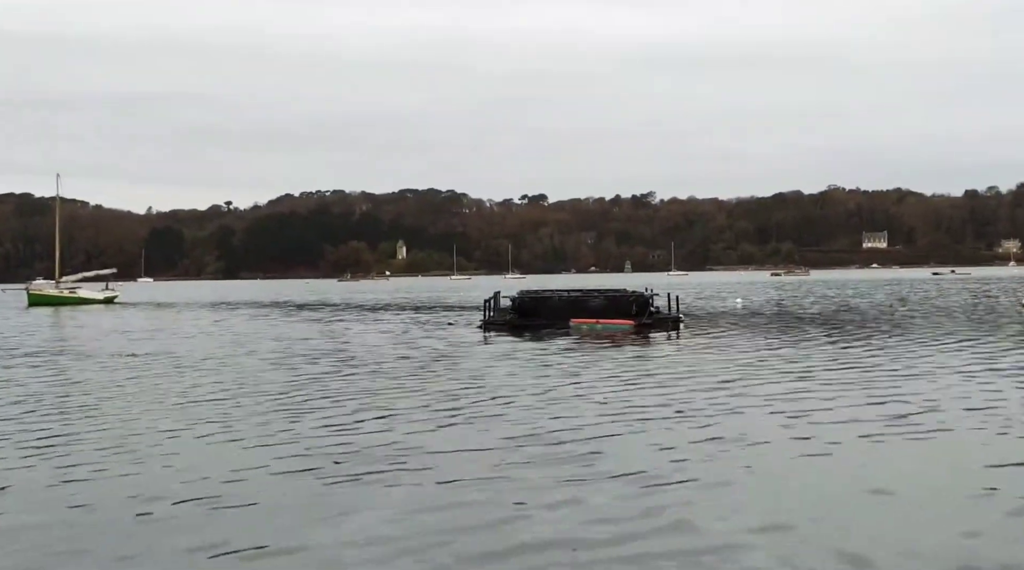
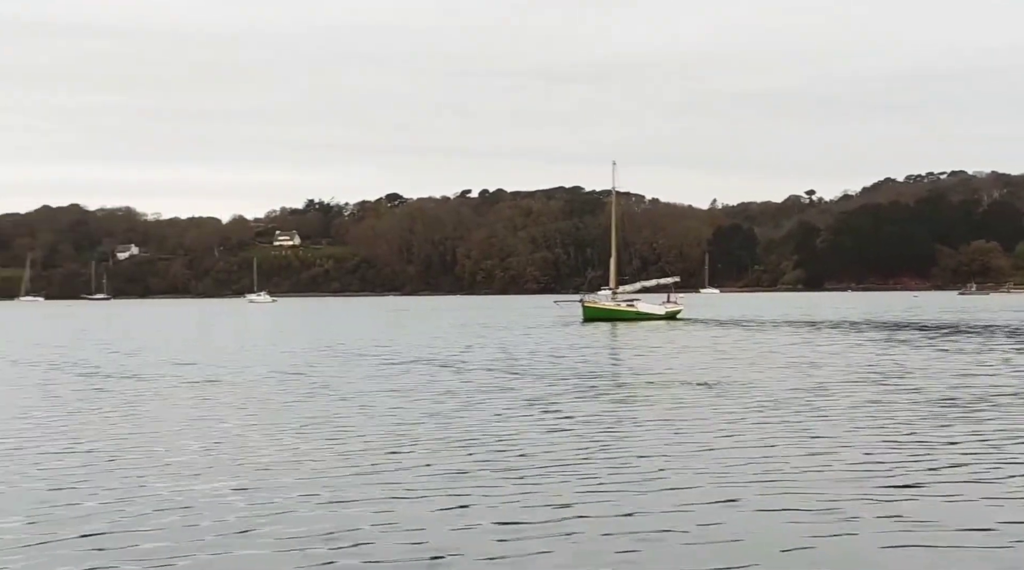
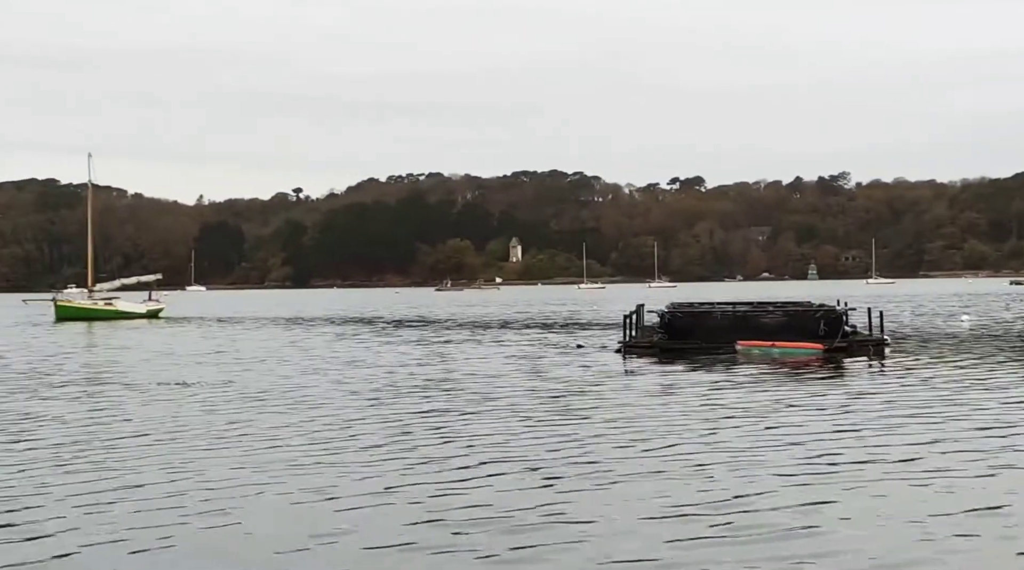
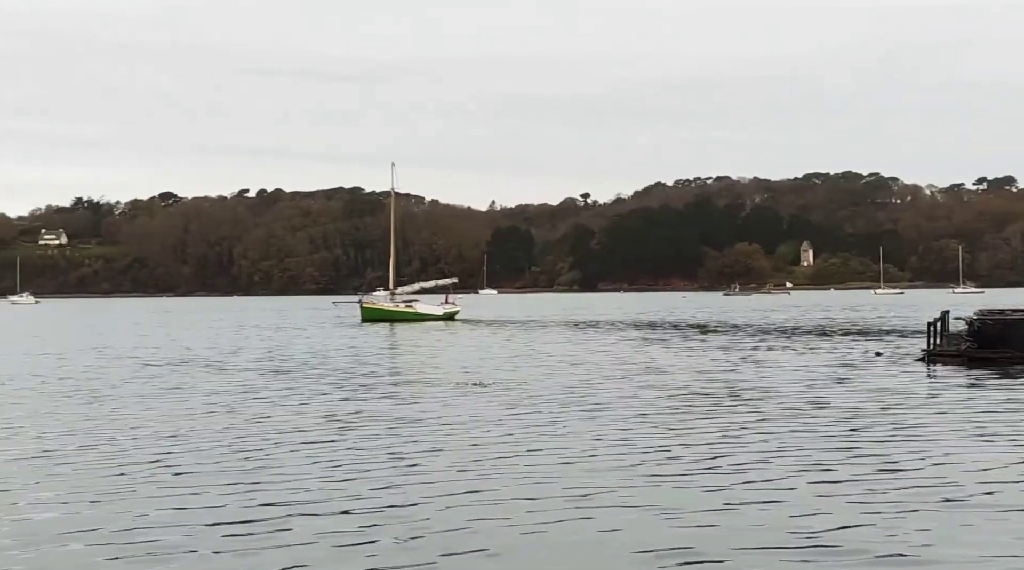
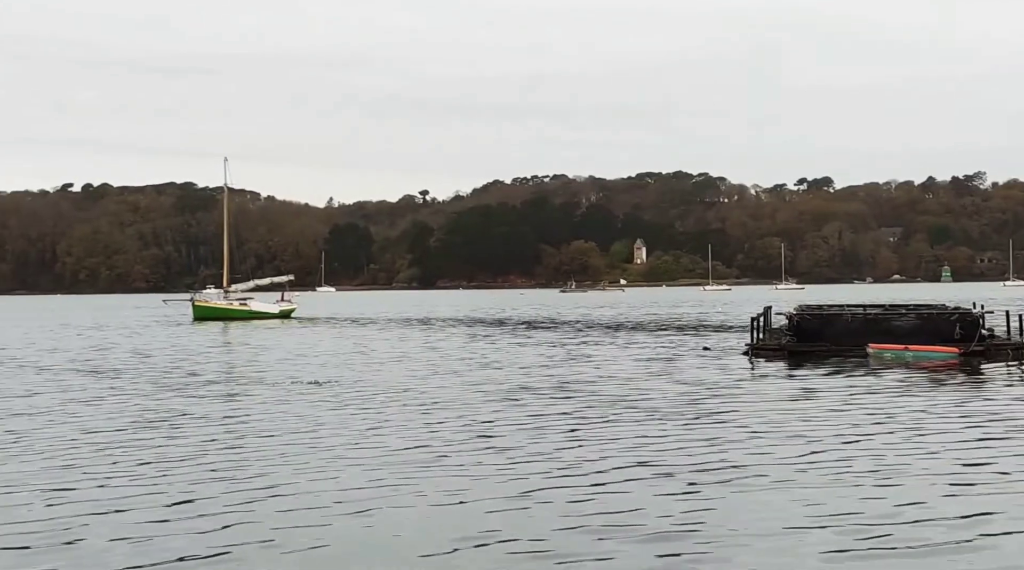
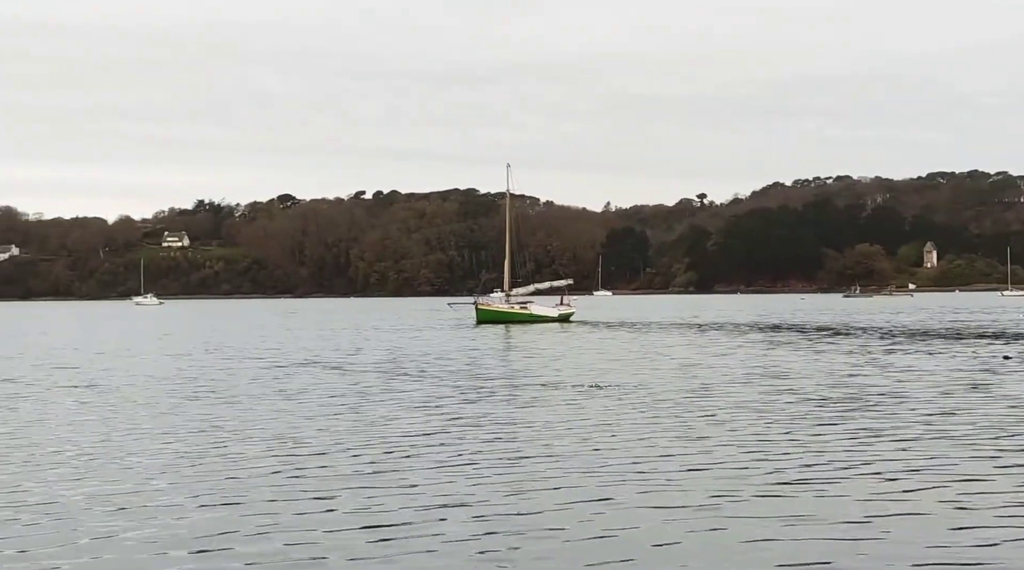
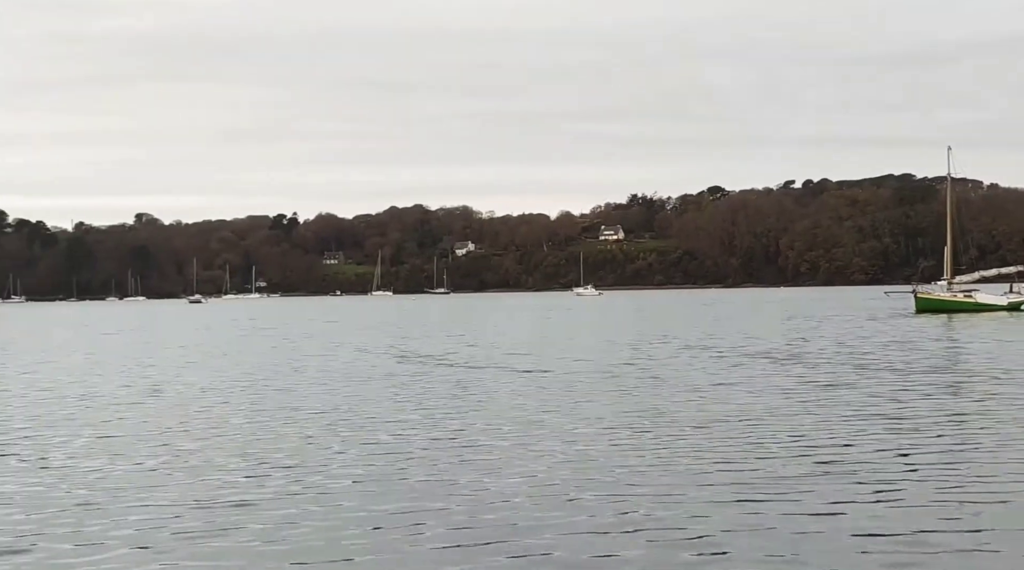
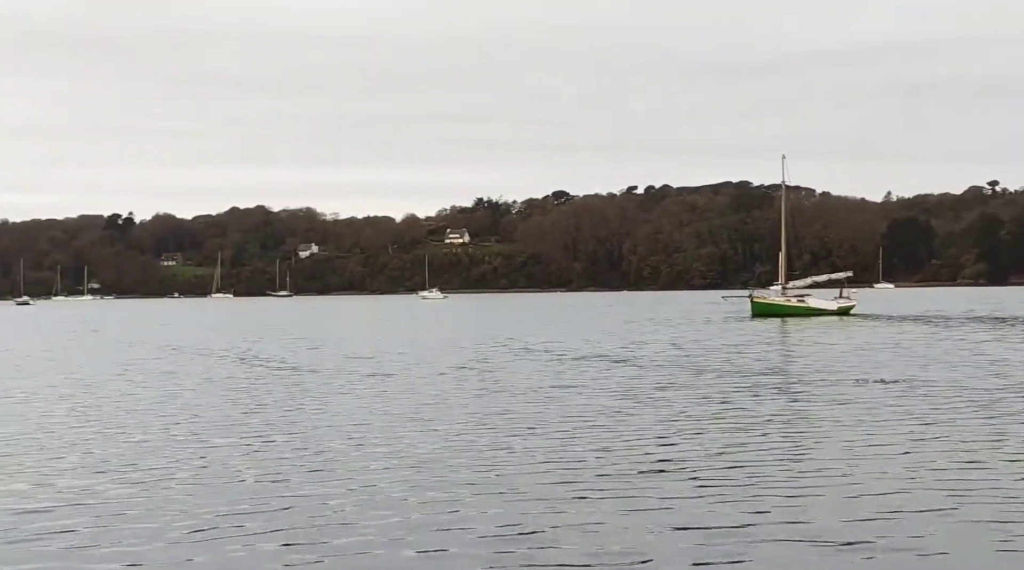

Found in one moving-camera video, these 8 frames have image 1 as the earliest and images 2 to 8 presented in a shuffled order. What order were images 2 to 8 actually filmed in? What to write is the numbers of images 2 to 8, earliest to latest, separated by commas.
3, 5, 4, 6, 2, 8, 7
